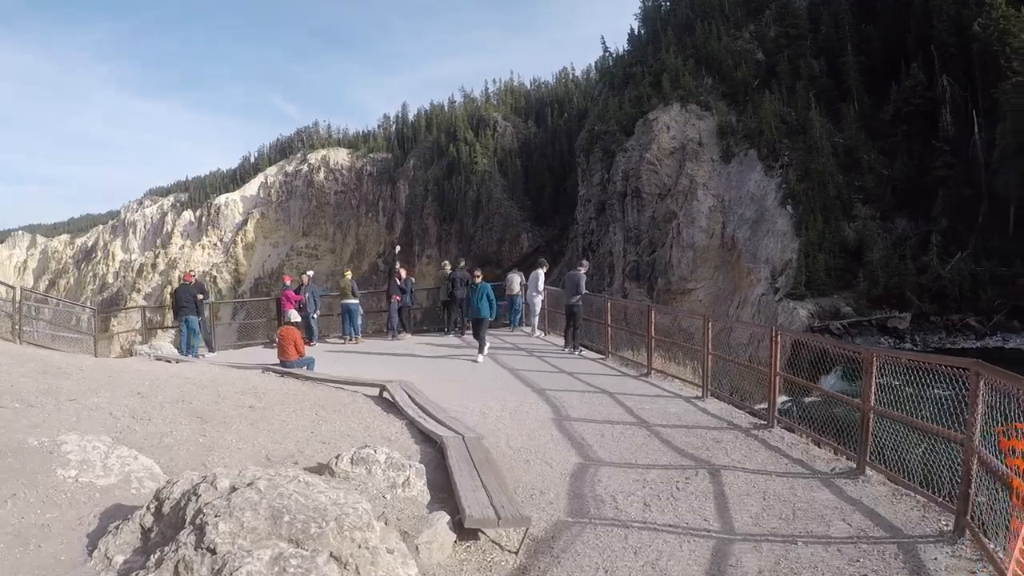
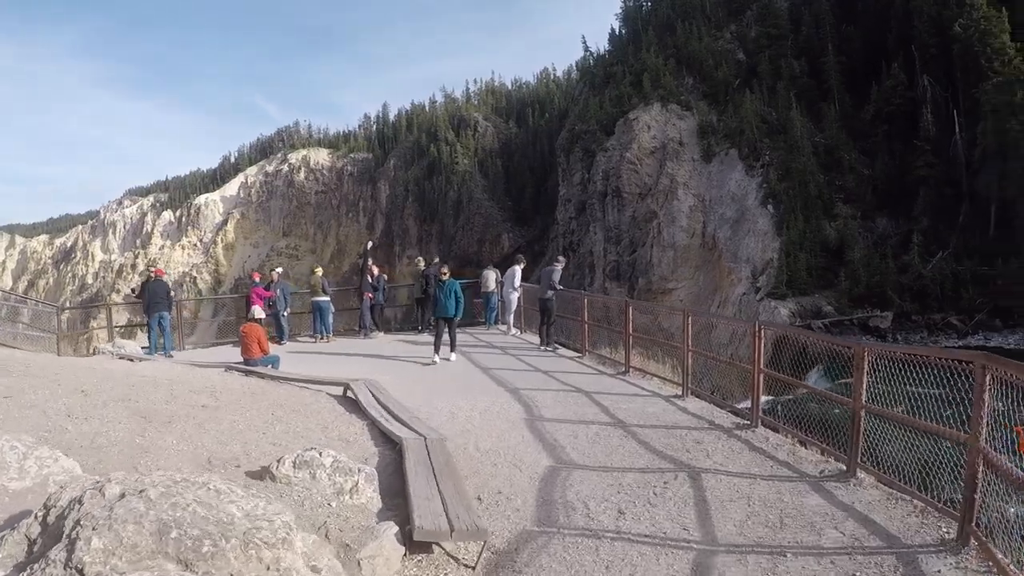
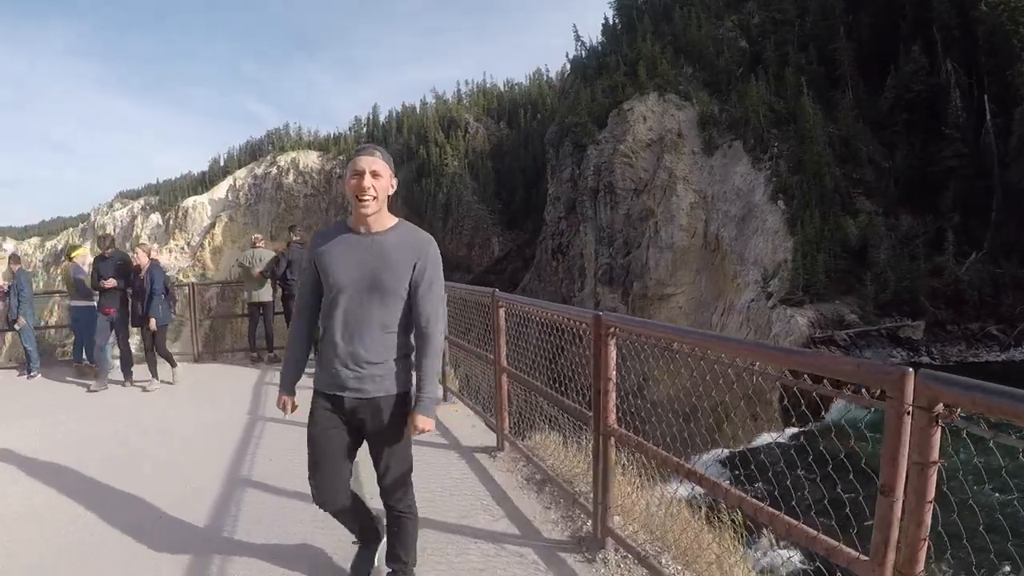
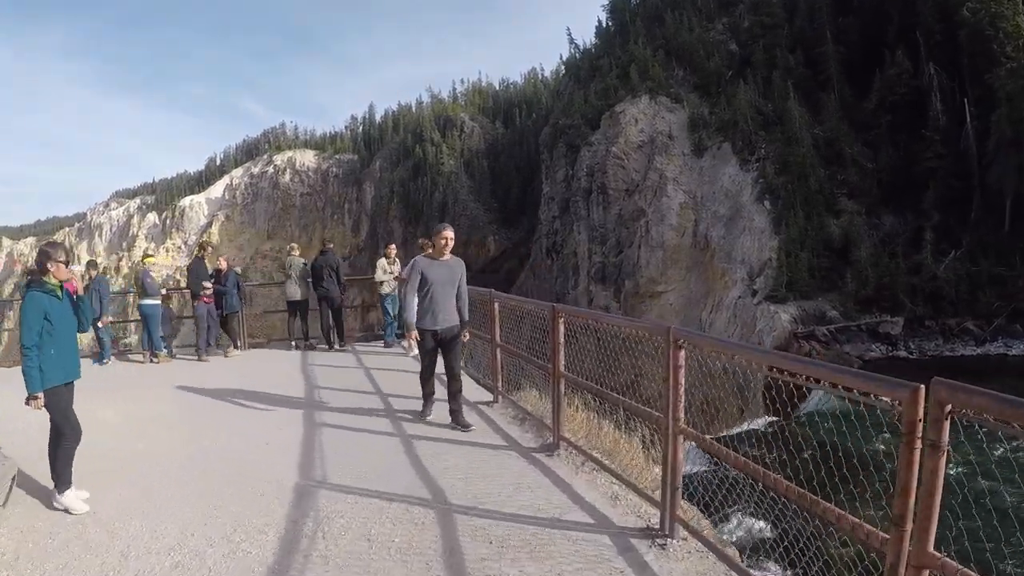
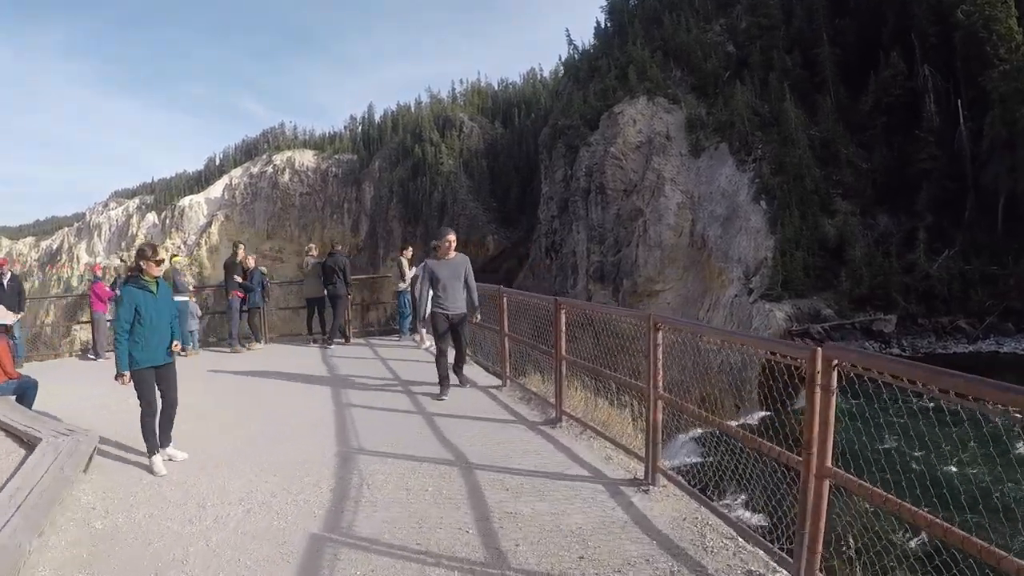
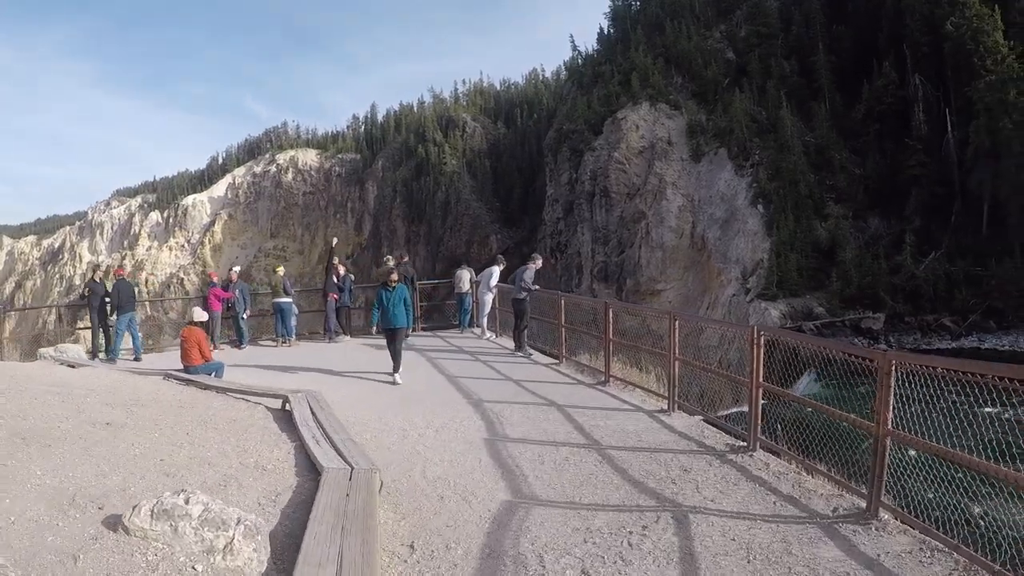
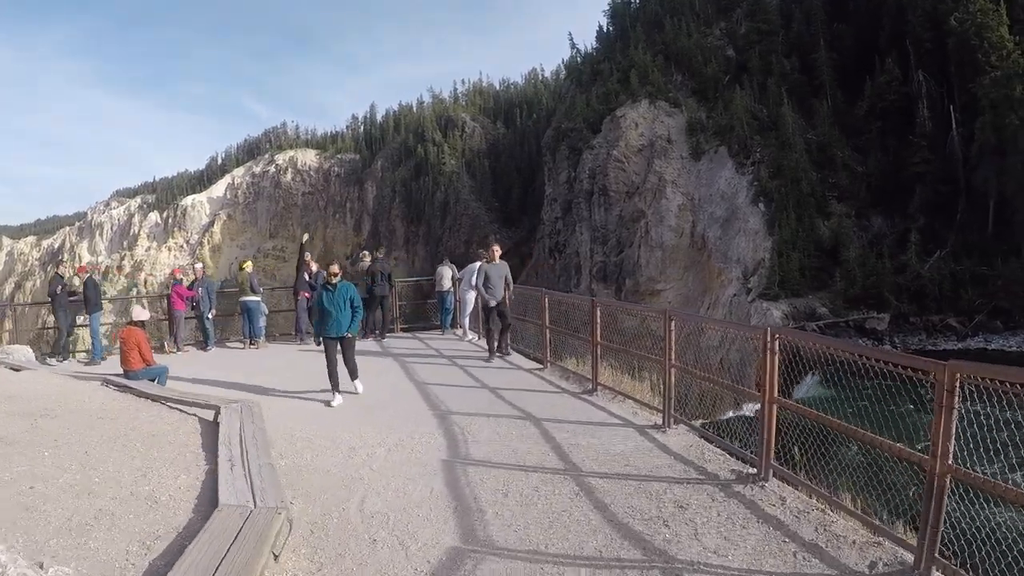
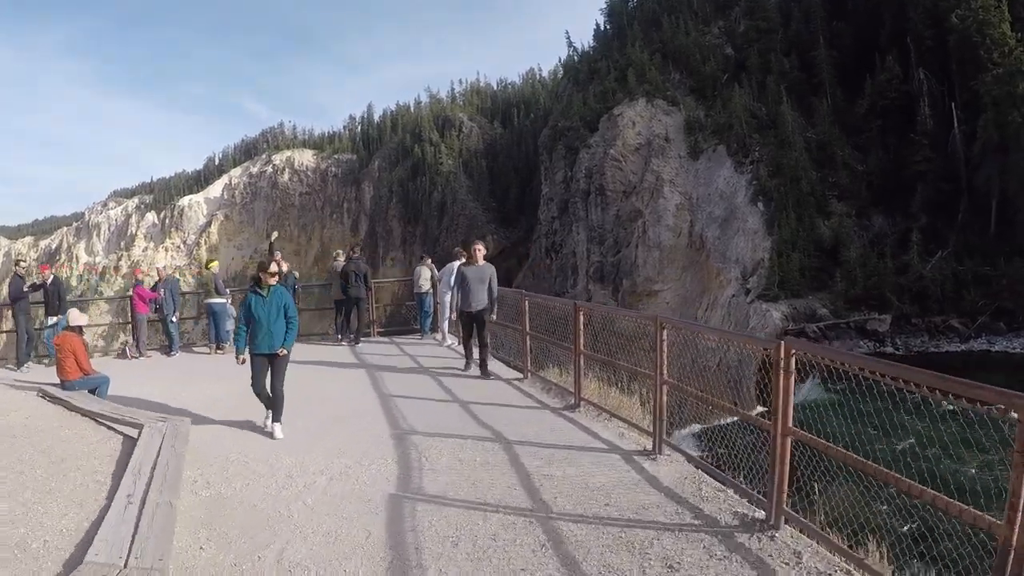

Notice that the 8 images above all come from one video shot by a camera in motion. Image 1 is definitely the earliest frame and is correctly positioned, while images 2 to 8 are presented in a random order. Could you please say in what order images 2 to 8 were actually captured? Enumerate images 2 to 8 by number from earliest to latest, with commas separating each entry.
2, 6, 7, 8, 5, 4, 3
